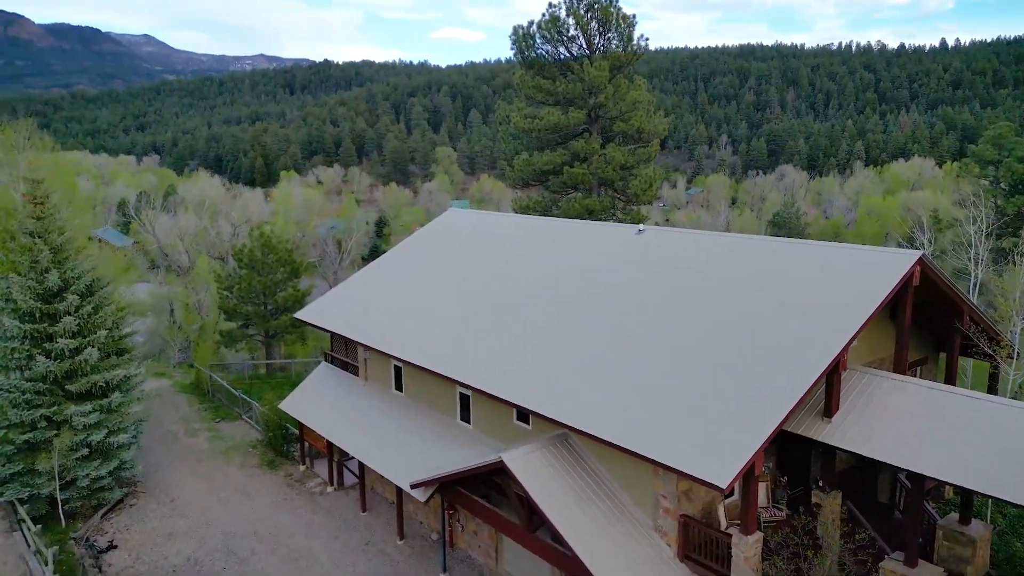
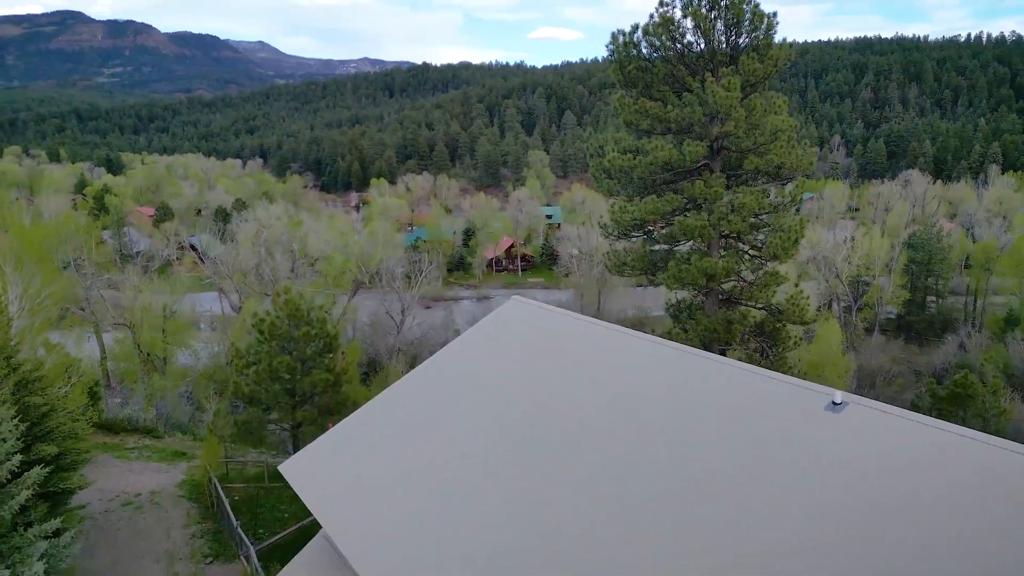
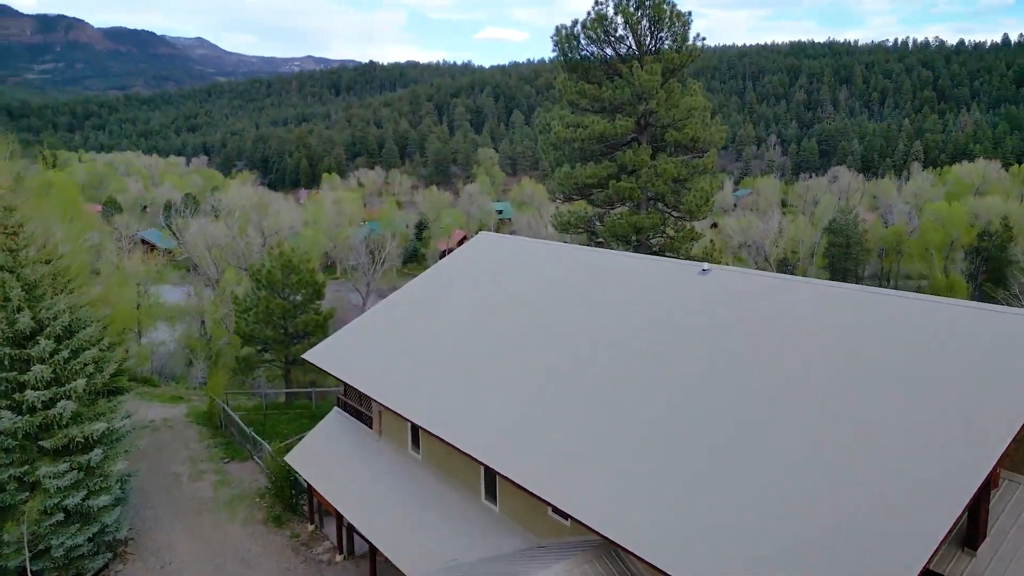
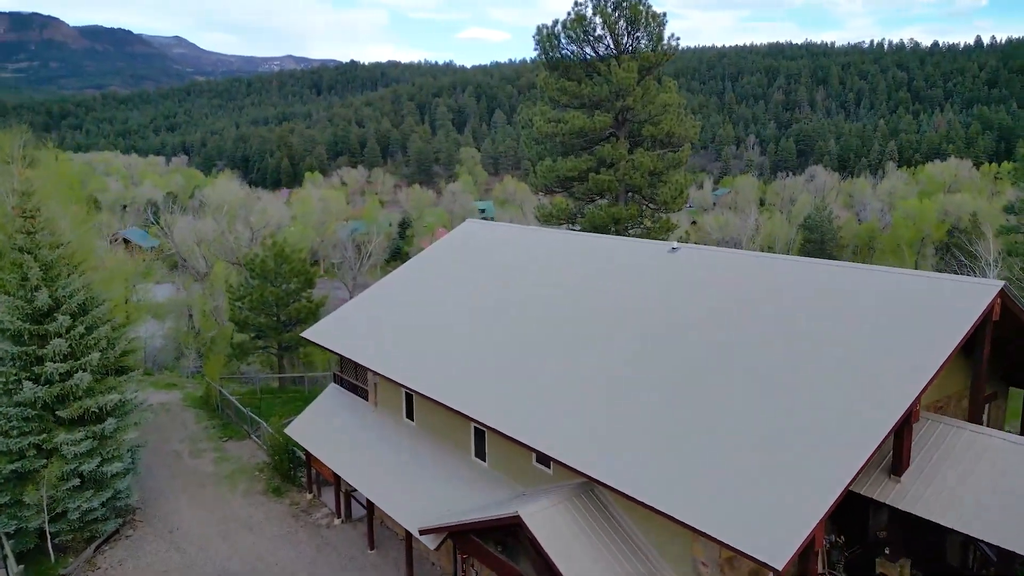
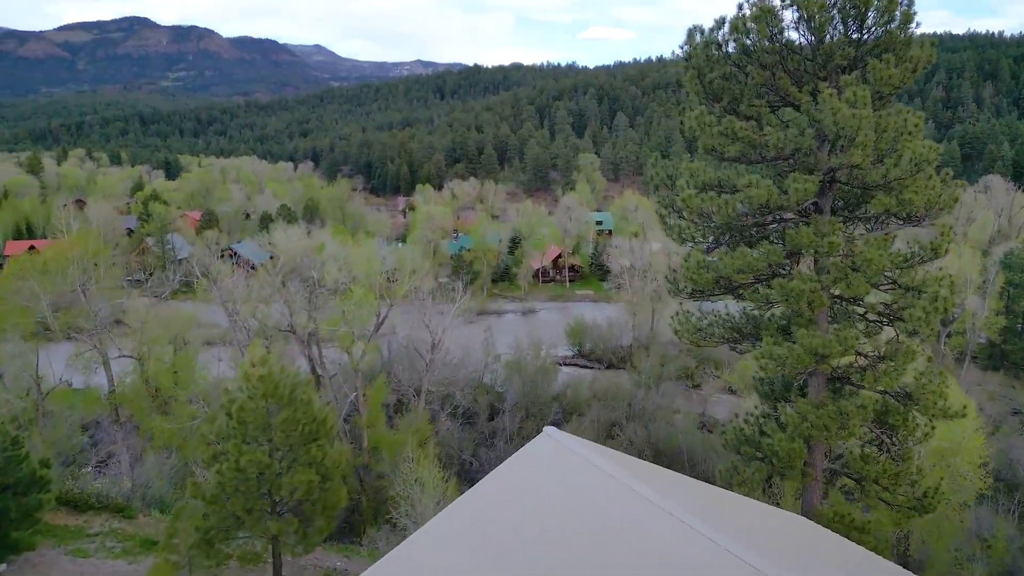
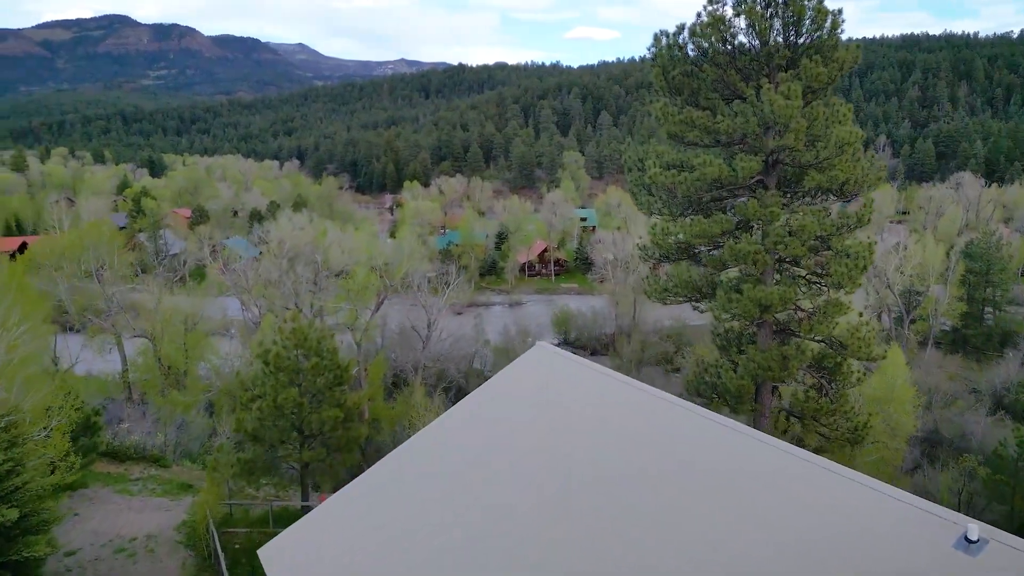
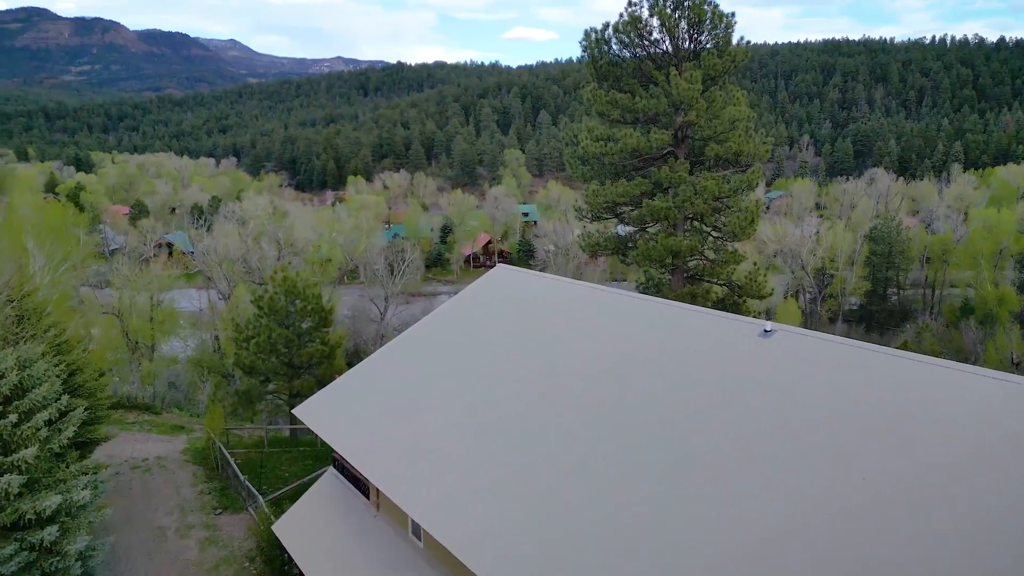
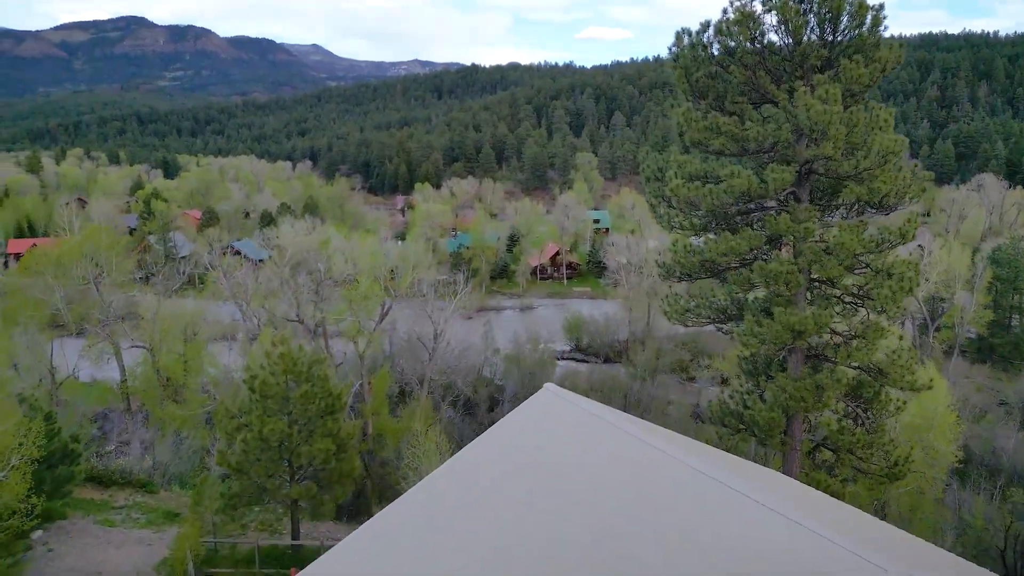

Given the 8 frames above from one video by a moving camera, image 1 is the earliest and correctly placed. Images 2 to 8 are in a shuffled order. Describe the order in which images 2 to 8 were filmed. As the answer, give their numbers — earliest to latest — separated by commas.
4, 3, 7, 2, 6, 8, 5
